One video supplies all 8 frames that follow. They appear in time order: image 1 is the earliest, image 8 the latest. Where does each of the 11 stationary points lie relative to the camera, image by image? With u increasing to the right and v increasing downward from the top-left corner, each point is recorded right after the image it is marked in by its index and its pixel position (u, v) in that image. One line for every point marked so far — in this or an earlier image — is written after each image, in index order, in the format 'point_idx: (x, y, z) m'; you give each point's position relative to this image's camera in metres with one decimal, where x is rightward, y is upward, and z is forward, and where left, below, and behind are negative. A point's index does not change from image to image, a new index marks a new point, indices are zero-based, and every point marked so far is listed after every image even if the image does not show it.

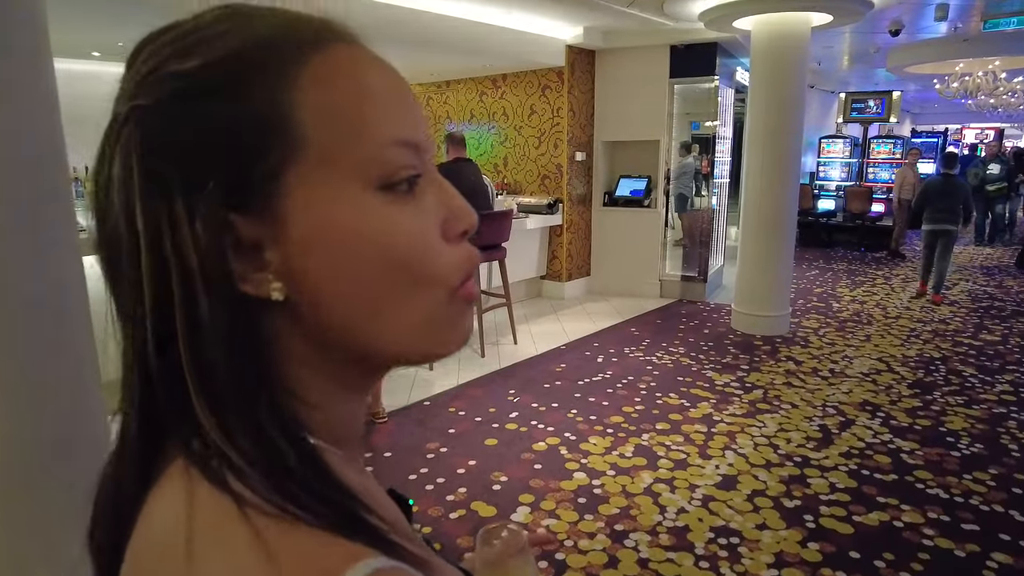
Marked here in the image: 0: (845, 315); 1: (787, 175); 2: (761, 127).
0: (+3.1, -0.3, +5.9) m
1: (+2.2, +0.9, +5.1) m
2: (+2.0, +1.3, +5.1) m
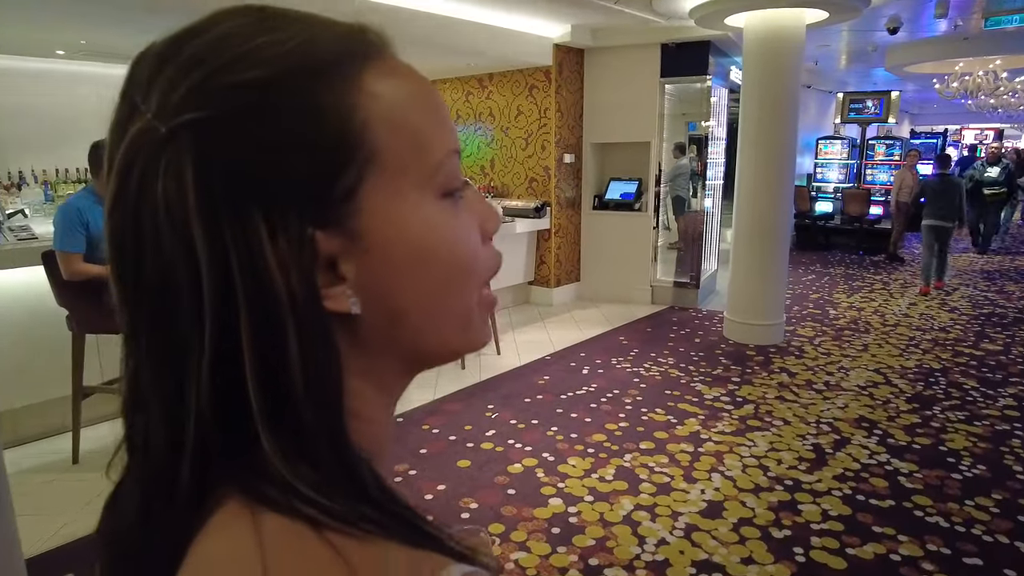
0: (+2.9, -0.3, +5.7) m
1: (+2.1, +0.8, +5.0) m
2: (+1.9, +1.2, +4.9) m
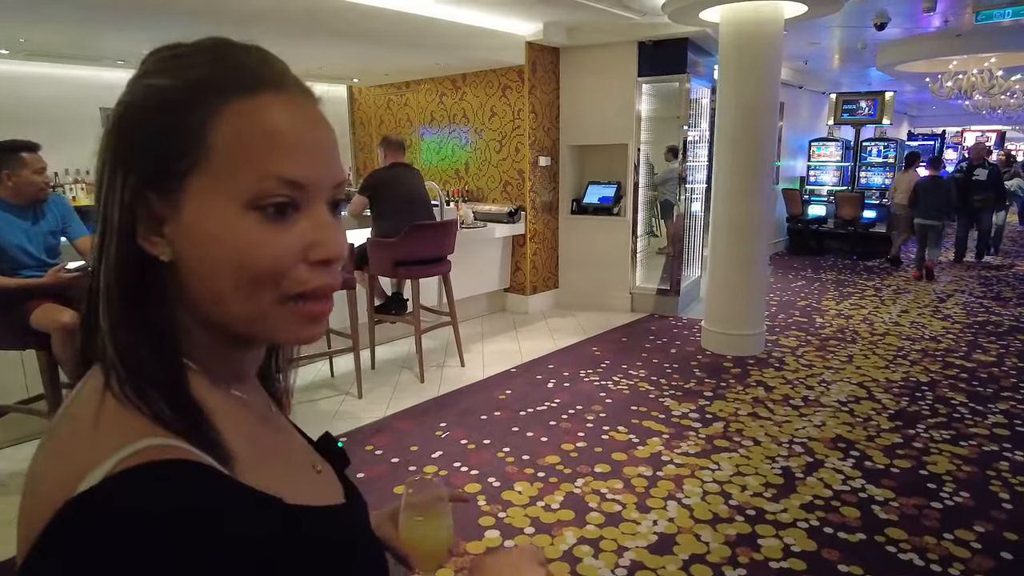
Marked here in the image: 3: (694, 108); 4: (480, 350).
0: (+2.7, -0.4, +5.4) m
1: (+1.8, +0.8, +4.7) m
2: (+1.6, +1.2, +4.7) m
3: (+1.7, +1.7, +5.9) m
4: (-0.3, -0.5, +5.1) m
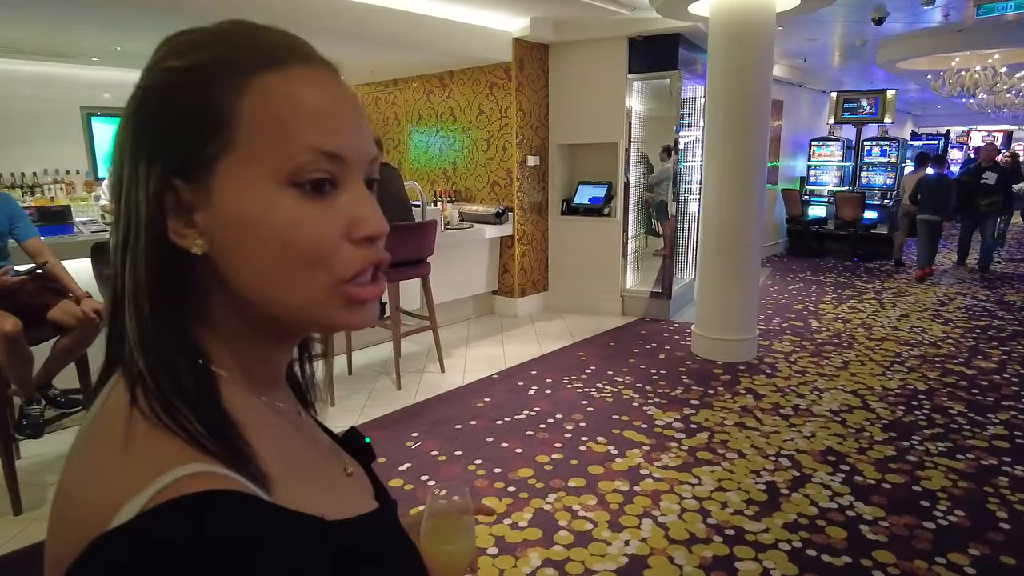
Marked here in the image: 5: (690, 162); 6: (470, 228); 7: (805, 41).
0: (+2.6, -0.4, +5.2) m
1: (+1.7, +0.8, +4.5) m
2: (+1.5, +1.1, +4.5) m
3: (+1.6, +1.6, +5.8) m
4: (-0.4, -0.5, +4.9) m
5: (+1.6, +1.2, +5.9) m
6: (-0.4, +0.5, +5.7) m
7: (+3.3, +2.7, +7.0) m
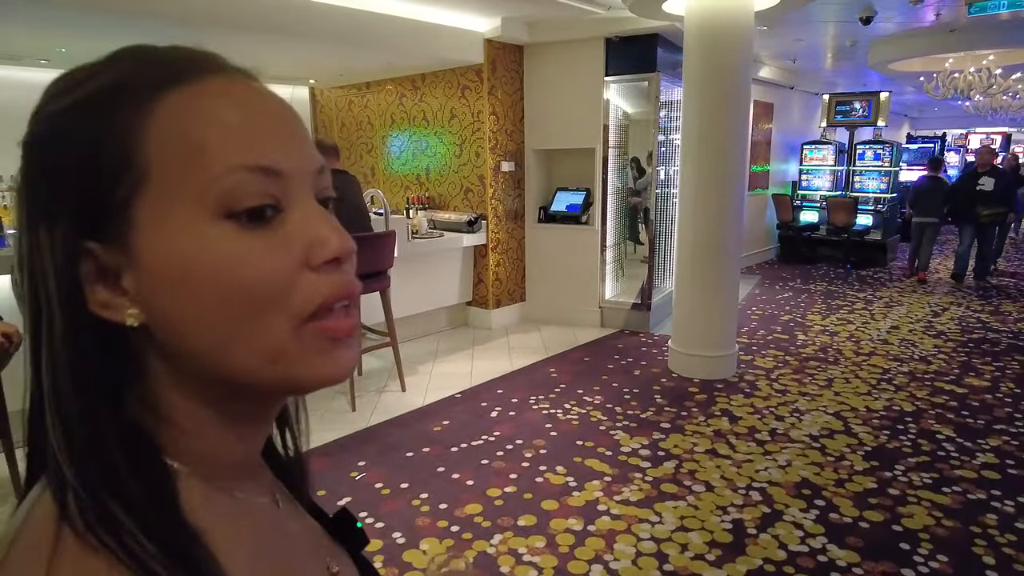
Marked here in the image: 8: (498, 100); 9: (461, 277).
0: (+2.3, -0.5, +5.0) m
1: (+1.5, +0.7, +4.3) m
2: (+1.3, +1.0, +4.3) m
3: (+1.4, +1.6, +5.5) m
4: (-0.6, -0.6, +4.7) m
5: (+1.4, +1.1, +5.7) m
6: (-0.6, +0.4, +5.5) m
7: (+3.0, +2.6, +6.8) m
8: (-0.1, +1.6, +5.5) m
9: (-0.5, +0.1, +5.8) m
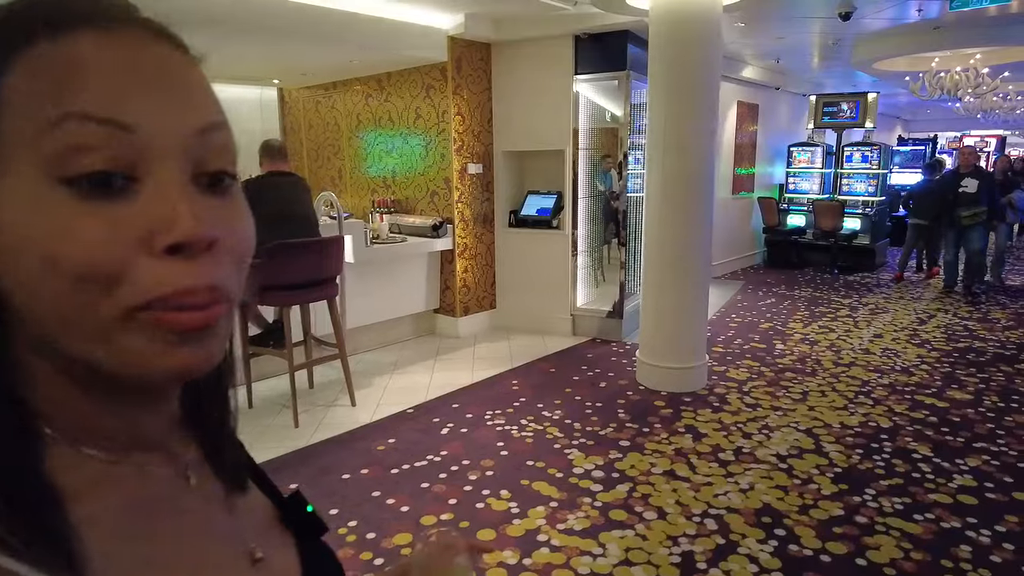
0: (+2.1, -0.6, +4.8) m
1: (+1.2, +0.6, +4.1) m
2: (+1.0, +1.0, +4.0) m
3: (+1.1, +1.5, +5.3) m
4: (-0.9, -0.7, +4.5) m
5: (+1.1, +1.0, +5.5) m
6: (-0.9, +0.4, +5.3) m
7: (+2.7, +2.6, +6.6) m
8: (-0.4, +1.6, +5.3) m
9: (-0.7, 0.0, +5.6) m
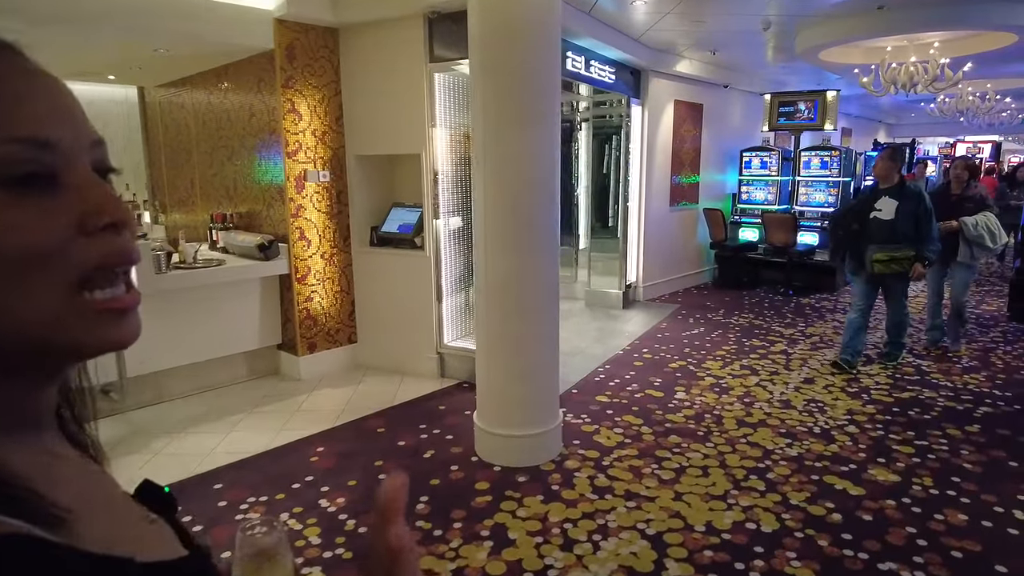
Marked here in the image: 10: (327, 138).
0: (+1.0, -0.8, +3.8) m
1: (+0.1, +0.4, +3.1) m
2: (-0.1, +0.8, +3.1) m
3: (0.0, +1.3, +4.4) m
4: (-2.0, -0.9, +3.5) m
5: (+0.1, +0.8, +4.5) m
6: (-2.0, +0.2, +4.3) m
7: (+1.7, +2.3, +5.6) m
8: (-1.5, +1.4, +4.4) m
9: (-1.8, -0.2, +4.6) m
10: (-1.3, +1.1, +4.6) m
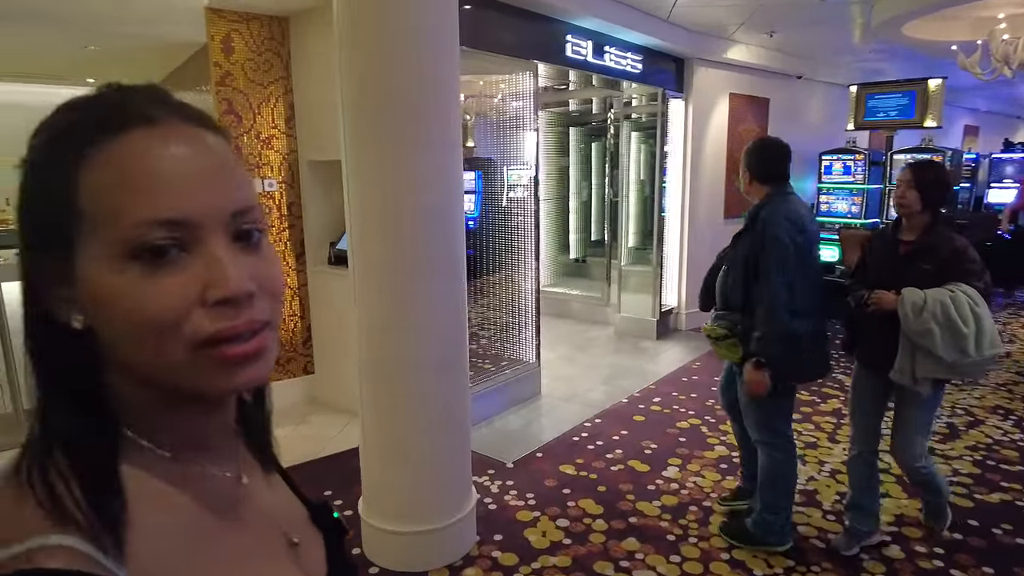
0: (+0.6, -1.0, +2.8) m
1: (-0.3, +0.2, +2.3) m
2: (-0.5, +0.6, +2.3) m
3: (-0.2, +1.1, +3.6) m
4: (-2.3, -1.0, +3.1) m
5: (-0.1, +0.6, +3.7) m
6: (-2.2, 0.0, +3.9) m
7: (+1.7, +2.1, +4.6) m
8: (-1.6, +1.2, +3.9) m
9: (-2.0, -0.3, +4.1) m
10: (-1.5, +0.9, +4.0) m
